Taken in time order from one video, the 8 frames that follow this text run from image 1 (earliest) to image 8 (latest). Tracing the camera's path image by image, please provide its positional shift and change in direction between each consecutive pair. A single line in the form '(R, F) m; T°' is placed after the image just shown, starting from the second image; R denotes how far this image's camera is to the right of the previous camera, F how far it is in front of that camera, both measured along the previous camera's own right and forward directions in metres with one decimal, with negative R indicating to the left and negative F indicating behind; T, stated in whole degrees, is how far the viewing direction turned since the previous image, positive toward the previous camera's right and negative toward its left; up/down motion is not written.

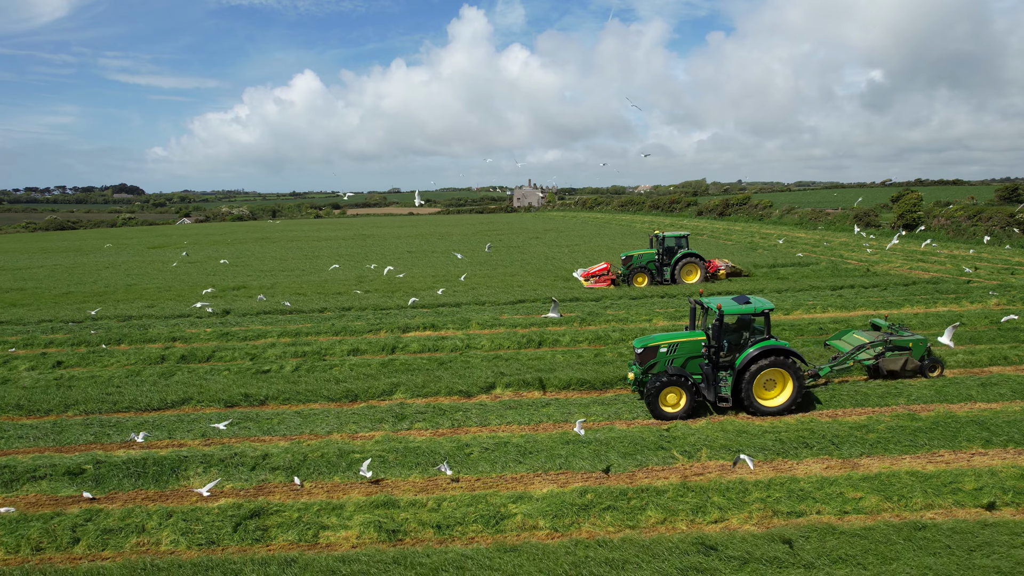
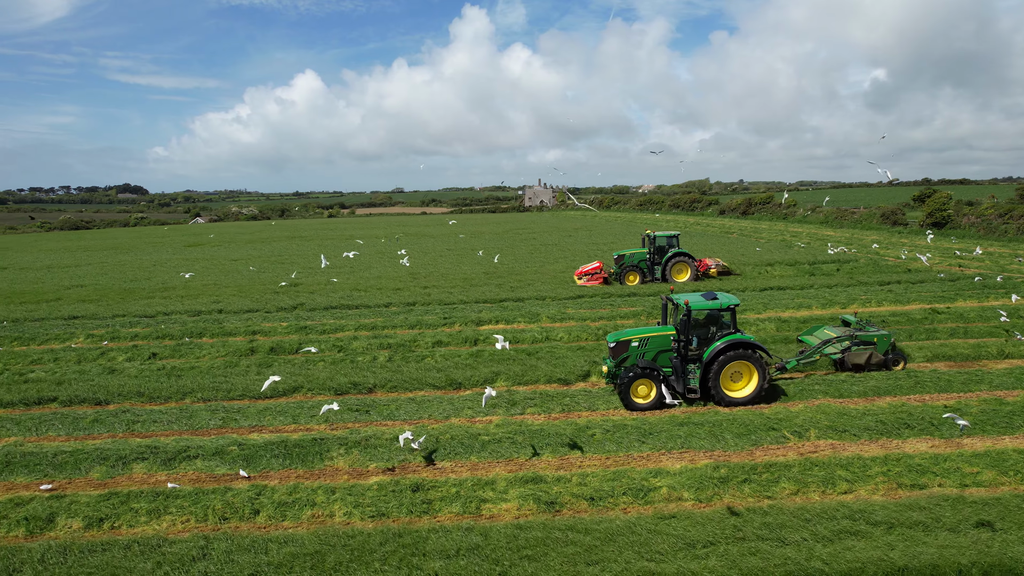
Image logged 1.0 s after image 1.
(-1.8, -0.5) m; 0°
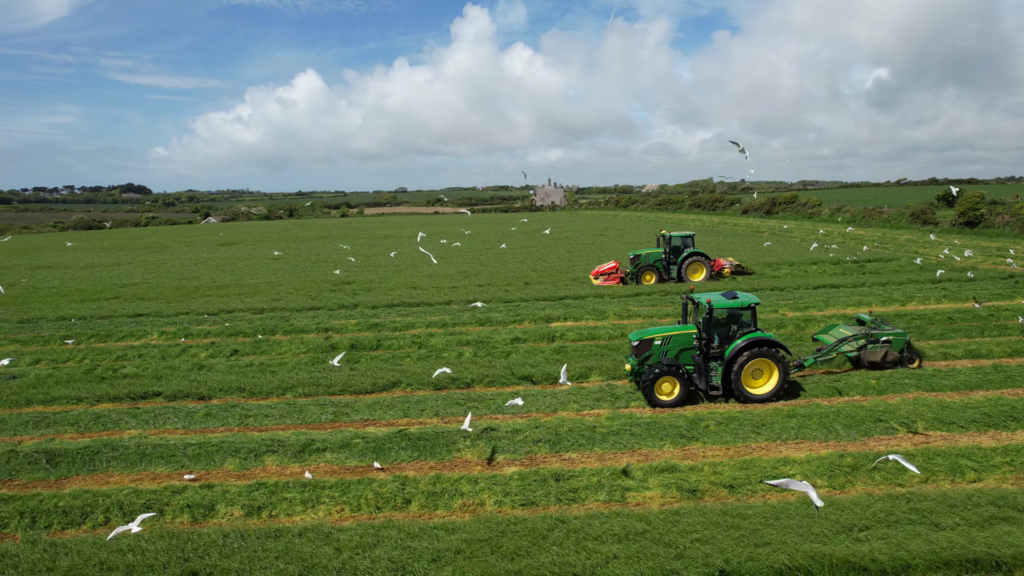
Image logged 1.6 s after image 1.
(-1.8, -0.2) m; 0°
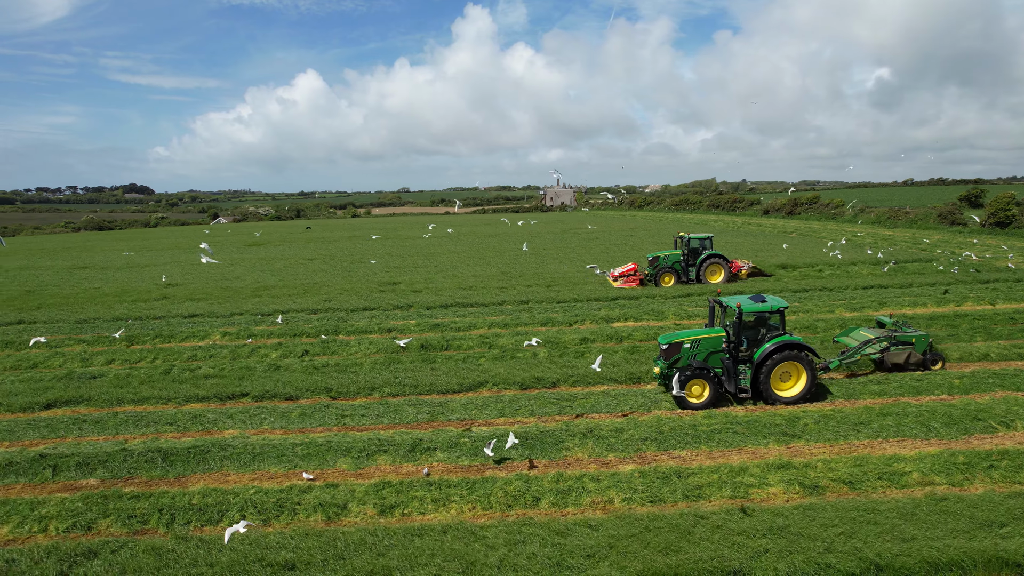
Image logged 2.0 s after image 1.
(-1.6, -0.1) m; 0°
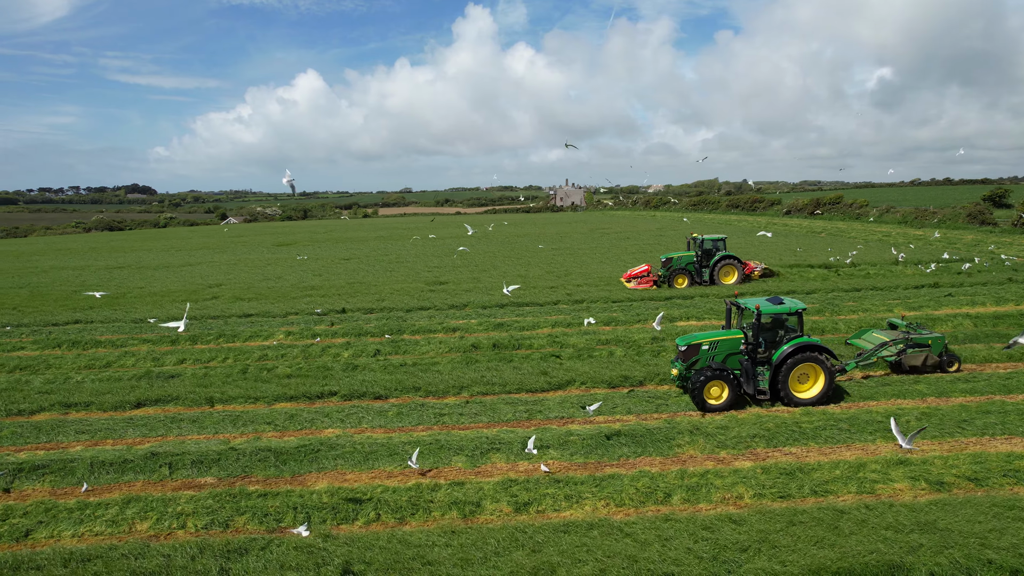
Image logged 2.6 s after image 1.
(-1.7, -0.1) m; 0°
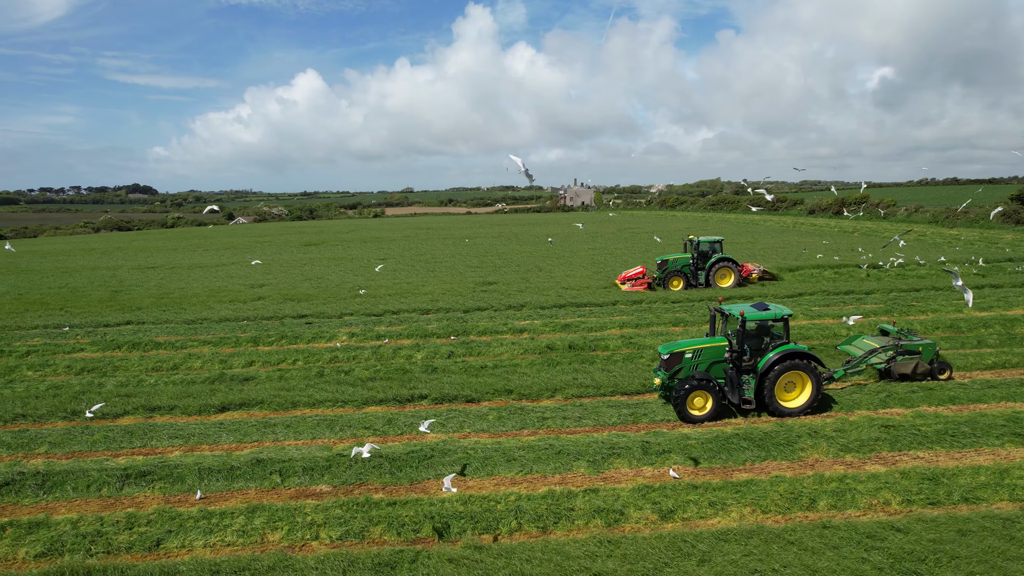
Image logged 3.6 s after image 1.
(-1.8, +0.2) m; 0°
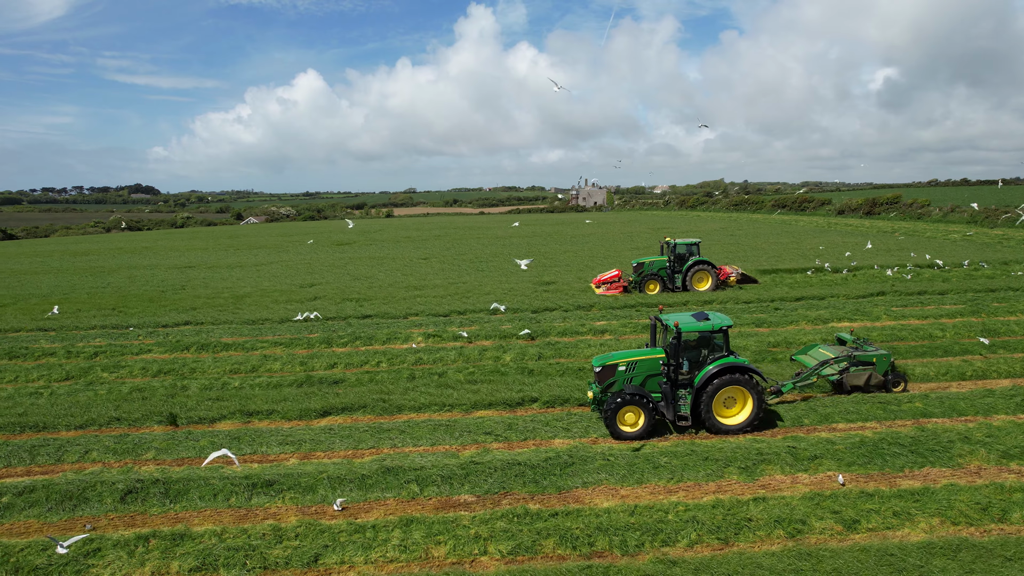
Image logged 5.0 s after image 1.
(-2.1, +0.4) m; 0°
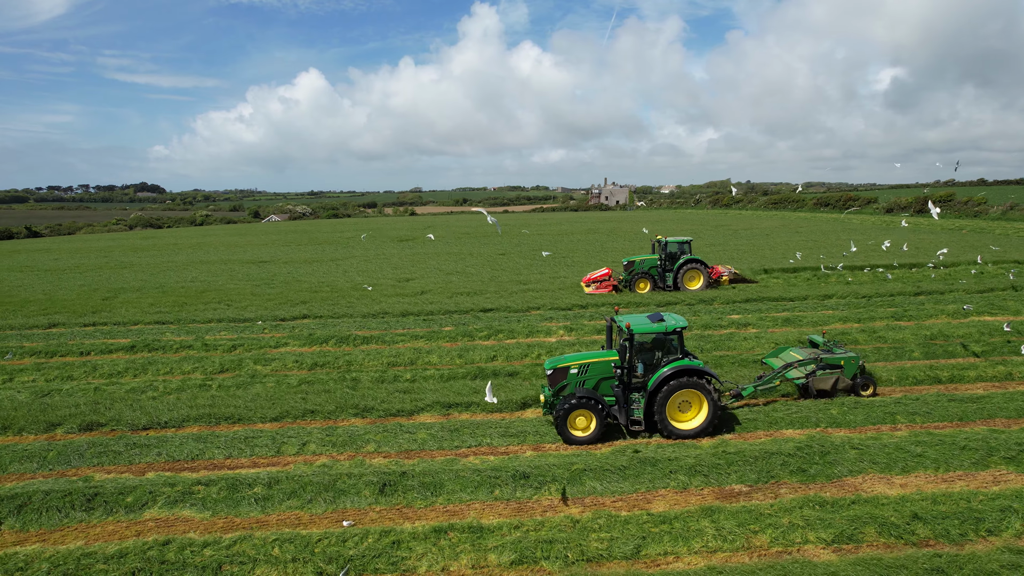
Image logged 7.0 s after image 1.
(-3.7, +0.2) m; 0°
